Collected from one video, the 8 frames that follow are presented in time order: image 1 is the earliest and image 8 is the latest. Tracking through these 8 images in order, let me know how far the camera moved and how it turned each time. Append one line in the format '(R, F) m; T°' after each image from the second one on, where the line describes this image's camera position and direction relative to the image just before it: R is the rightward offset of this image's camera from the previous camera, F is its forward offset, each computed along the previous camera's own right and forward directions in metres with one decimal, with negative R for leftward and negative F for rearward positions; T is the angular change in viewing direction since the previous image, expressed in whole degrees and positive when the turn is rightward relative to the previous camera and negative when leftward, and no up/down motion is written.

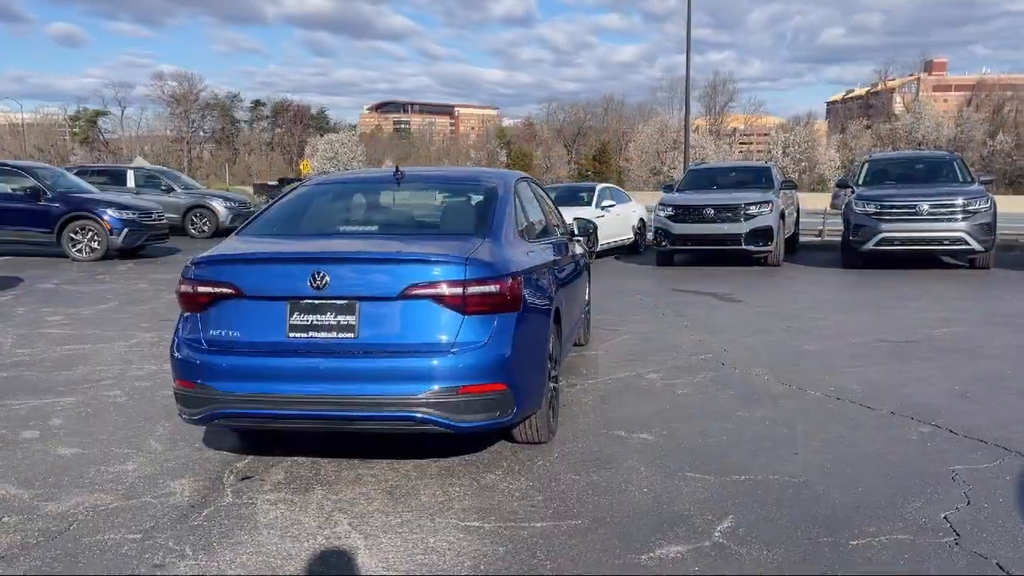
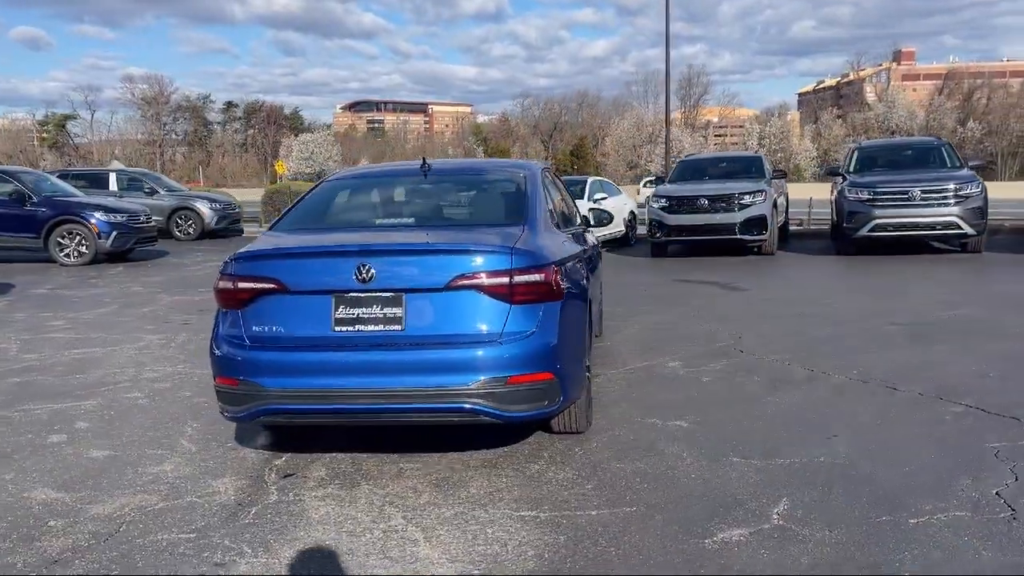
(-0.3, 0.0) m; +1°
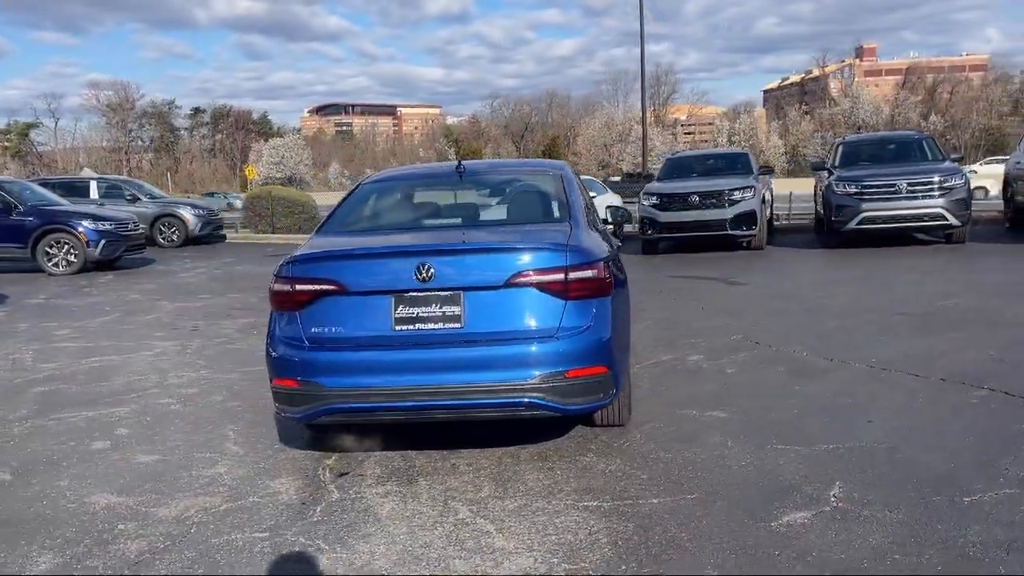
(-0.4, -0.1) m; +2°
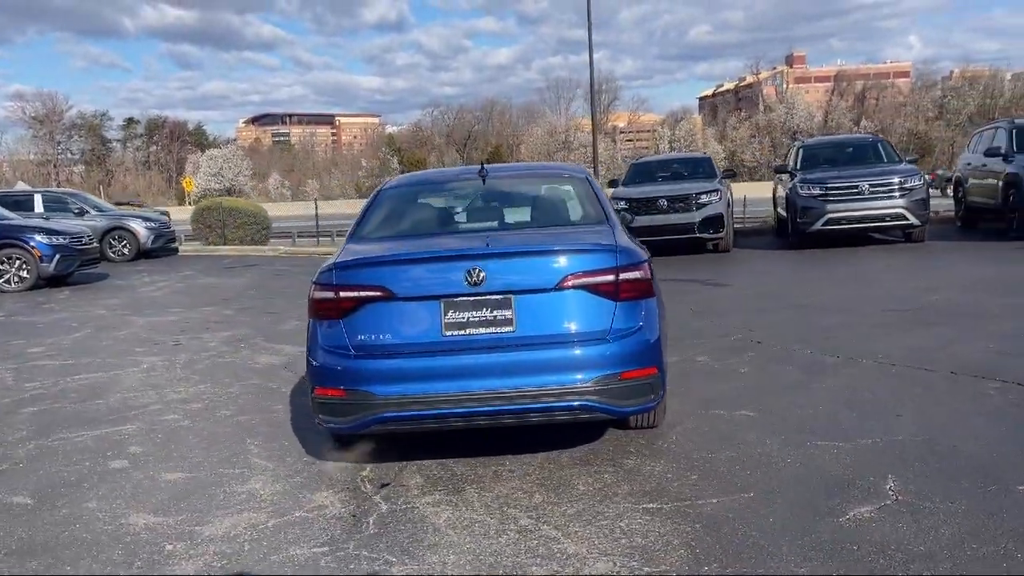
(-0.5, +0.1) m; +4°
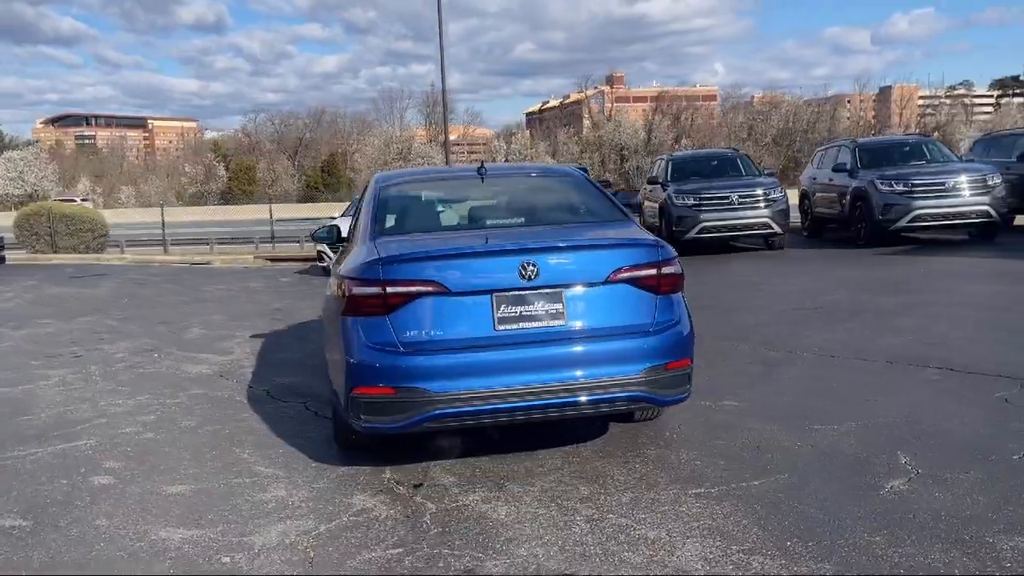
(-1.1, +0.1) m; +11°
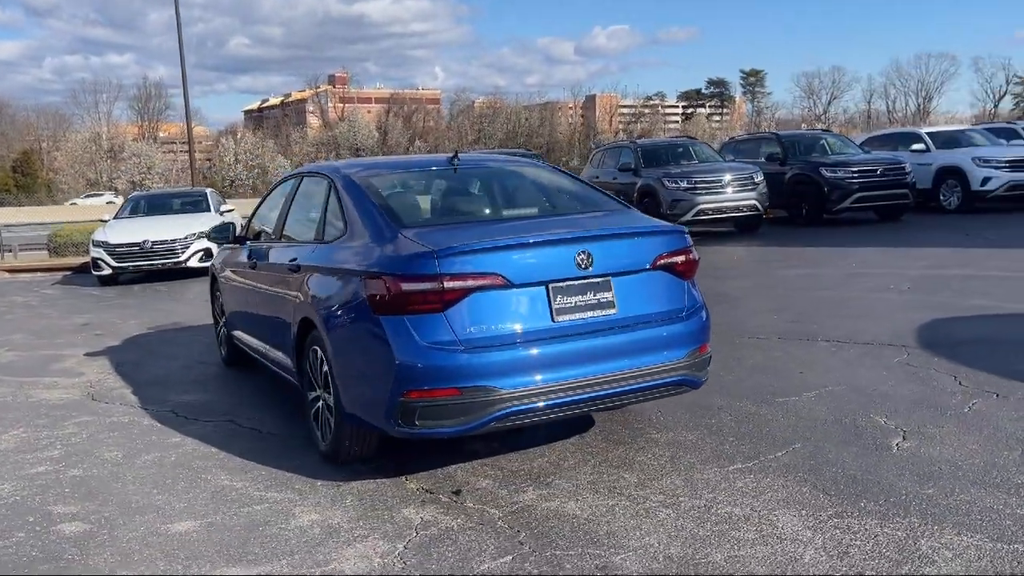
(-1.5, +0.4) m; +18°
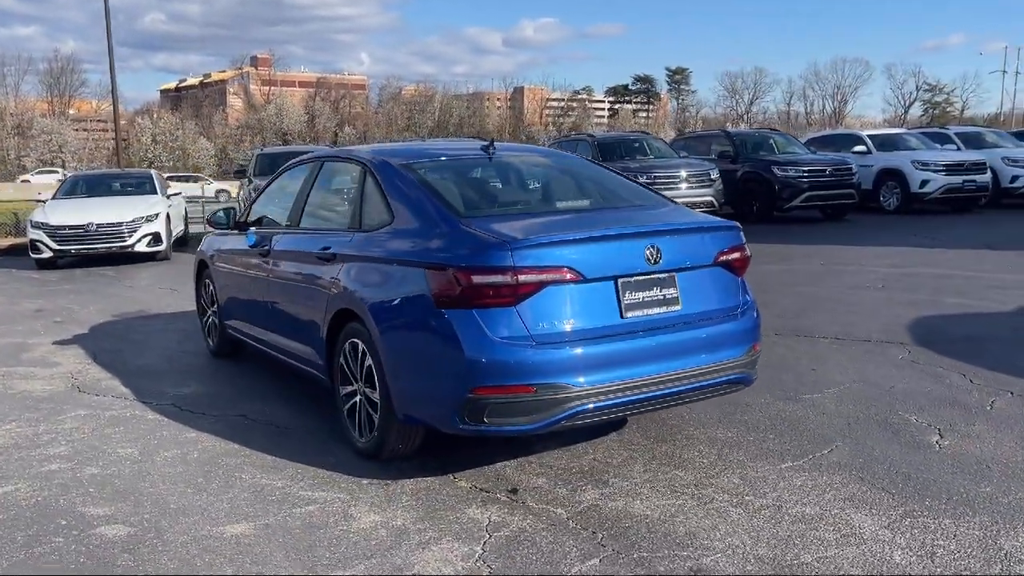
(-0.7, +0.2) m; +5°
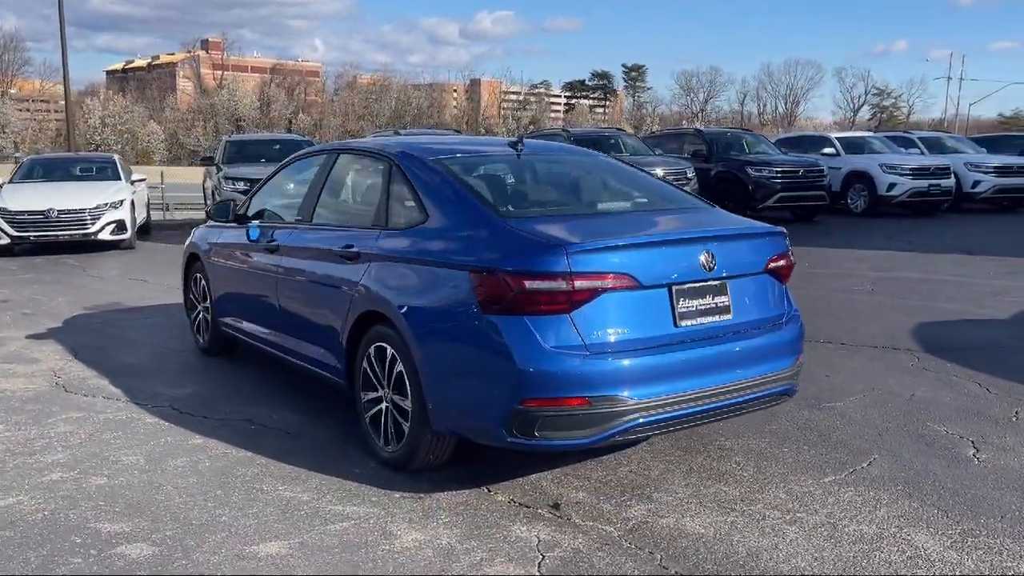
(-0.4, +0.2) m; +3°
